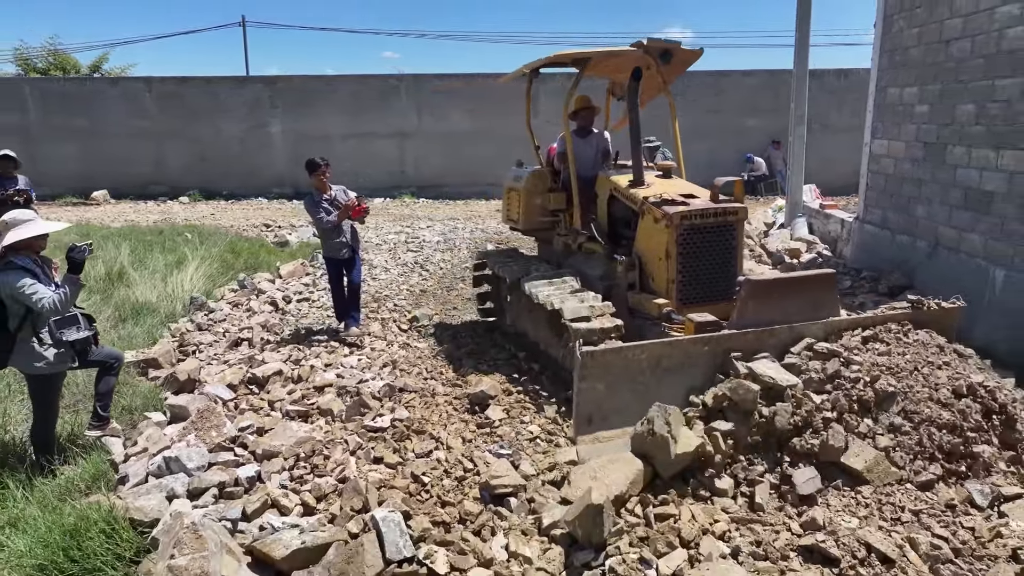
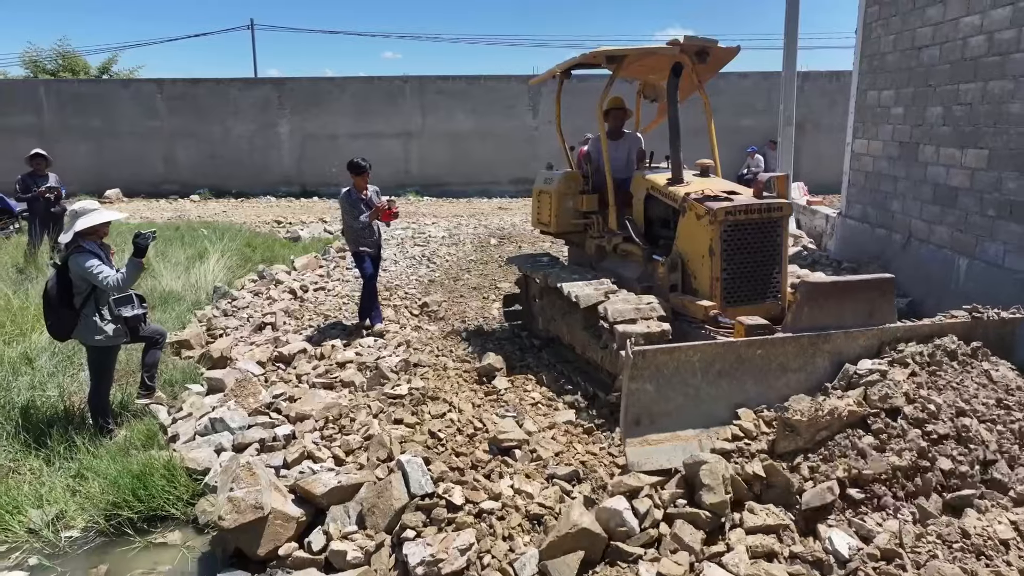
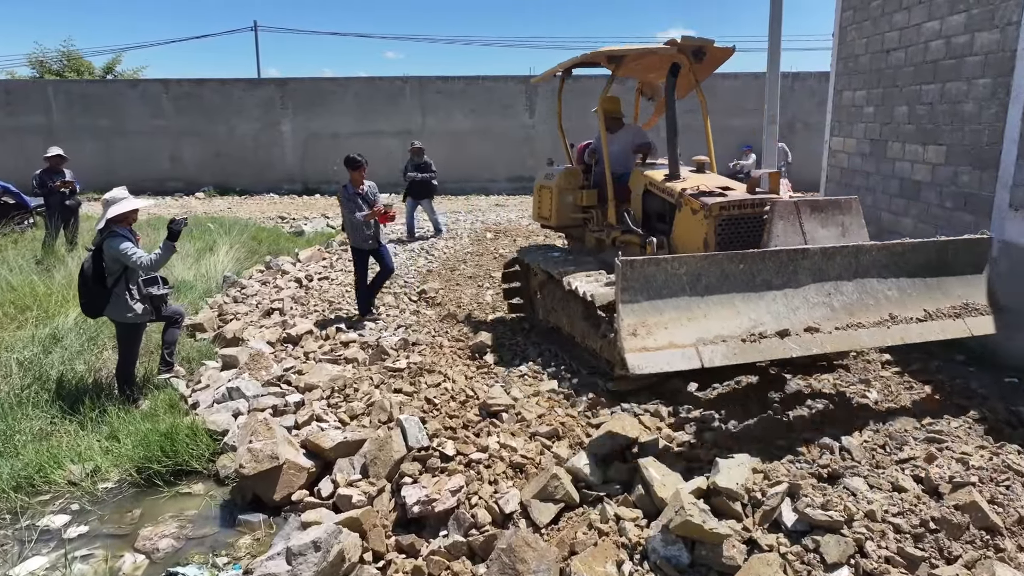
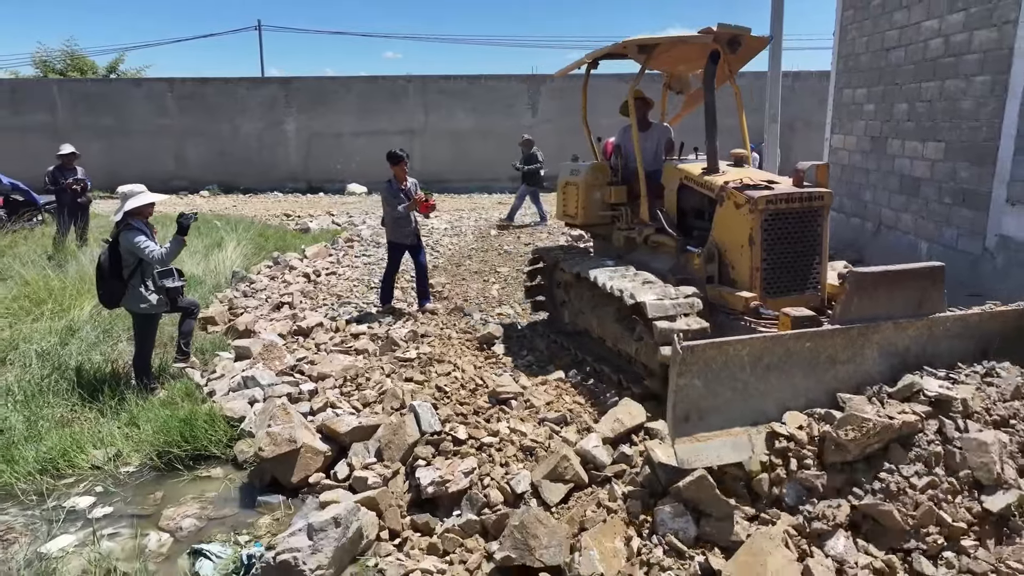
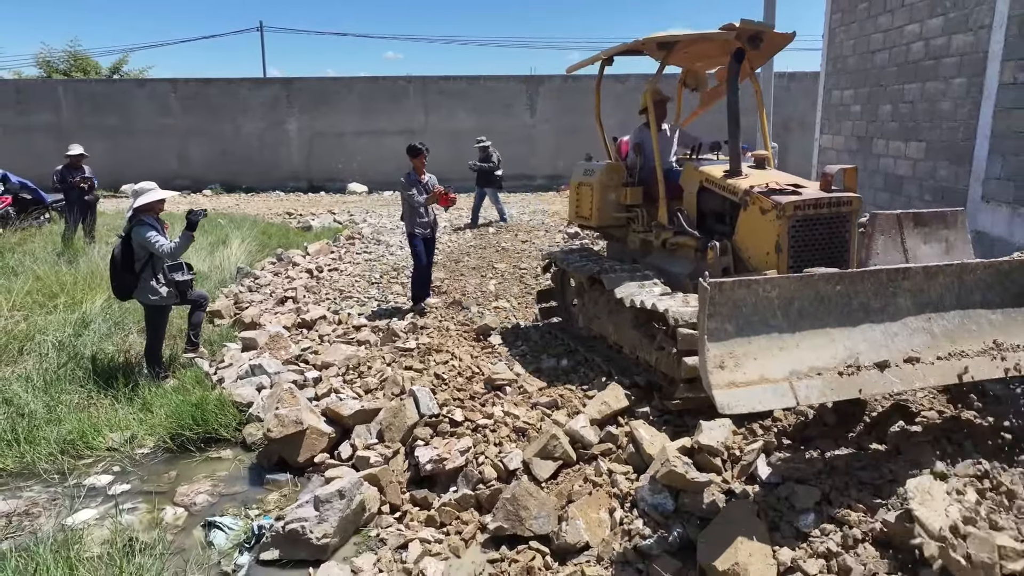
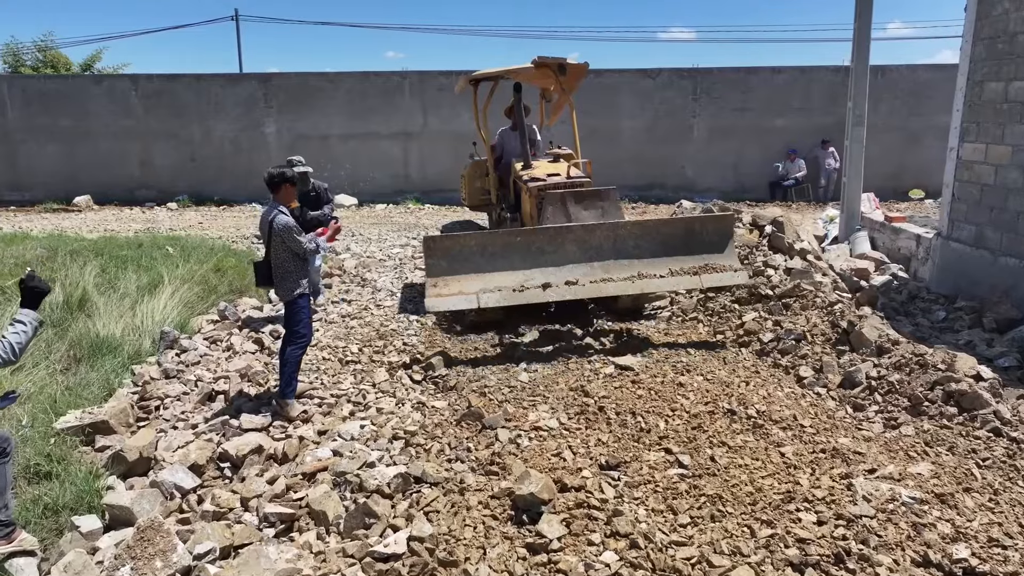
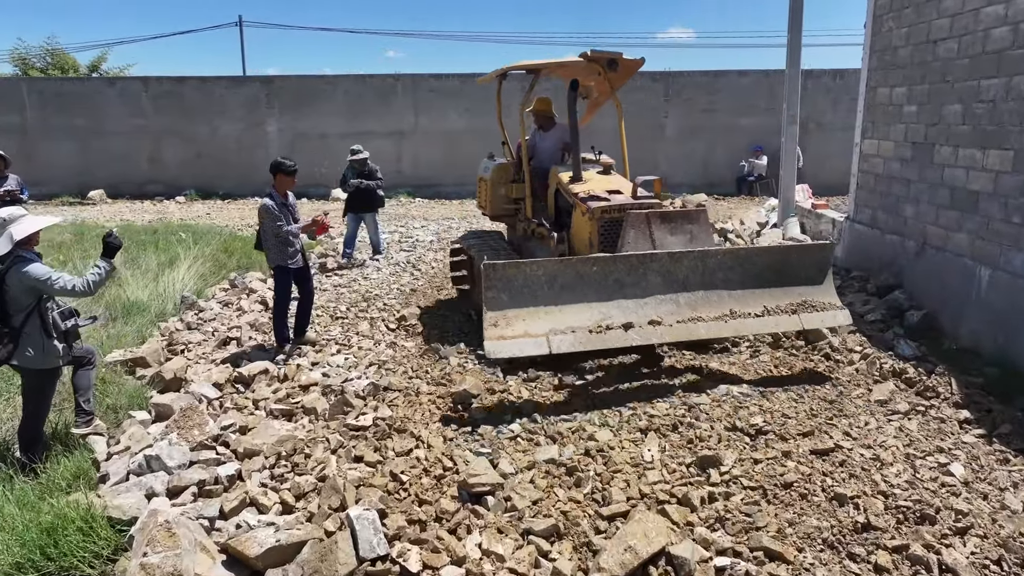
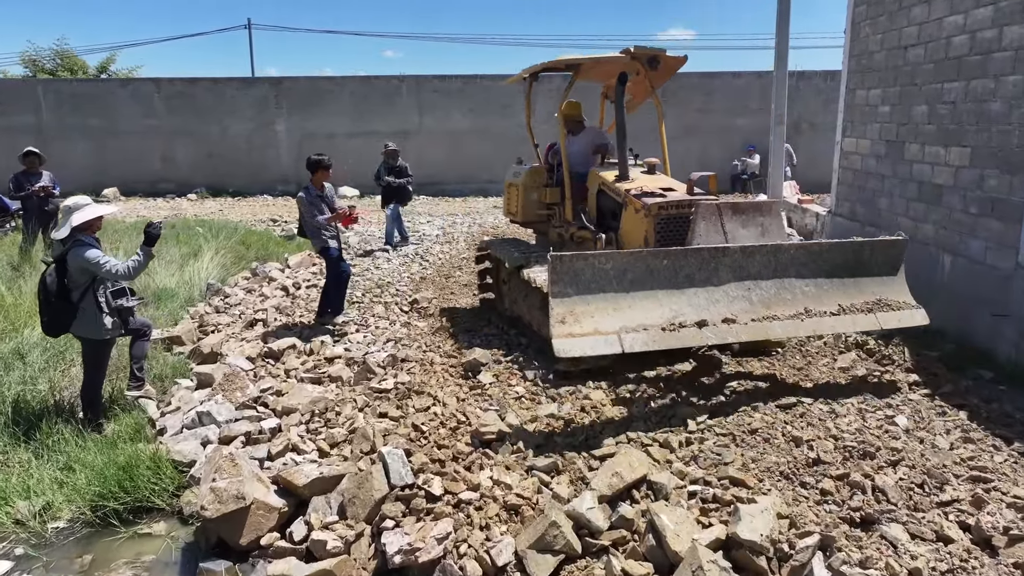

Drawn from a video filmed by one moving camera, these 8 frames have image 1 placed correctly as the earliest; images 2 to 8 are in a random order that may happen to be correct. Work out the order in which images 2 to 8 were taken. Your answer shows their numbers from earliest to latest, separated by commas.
2, 4, 5, 3, 8, 7, 6
